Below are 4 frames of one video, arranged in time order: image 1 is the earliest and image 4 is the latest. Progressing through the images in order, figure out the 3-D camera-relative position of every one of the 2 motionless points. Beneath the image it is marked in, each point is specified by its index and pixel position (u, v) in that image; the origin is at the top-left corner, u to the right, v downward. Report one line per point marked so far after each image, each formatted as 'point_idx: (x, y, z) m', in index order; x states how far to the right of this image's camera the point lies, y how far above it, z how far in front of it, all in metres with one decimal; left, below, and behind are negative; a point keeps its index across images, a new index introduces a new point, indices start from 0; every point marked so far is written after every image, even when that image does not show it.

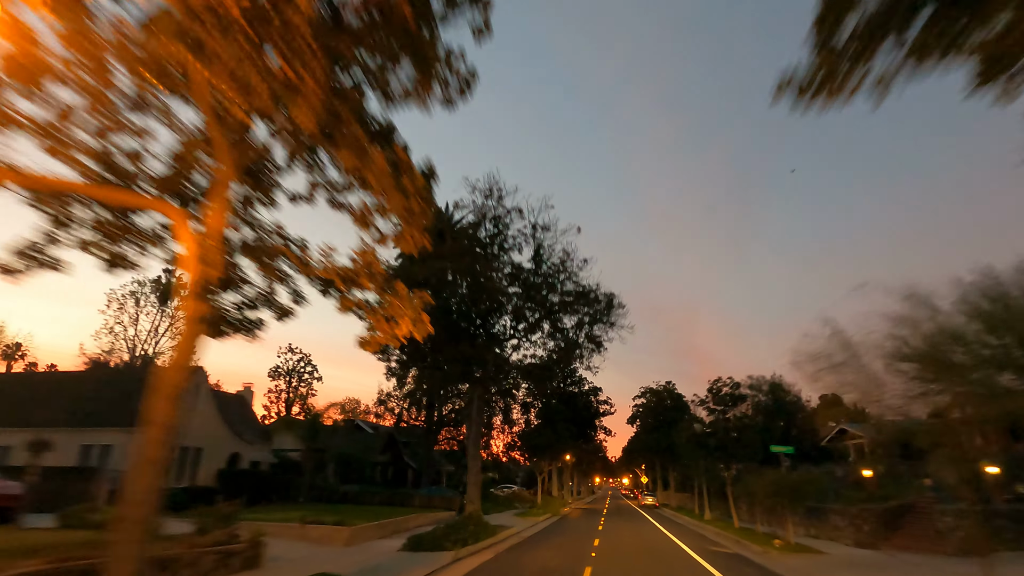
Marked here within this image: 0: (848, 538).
0: (+8.3, -6.2, +17.1) m
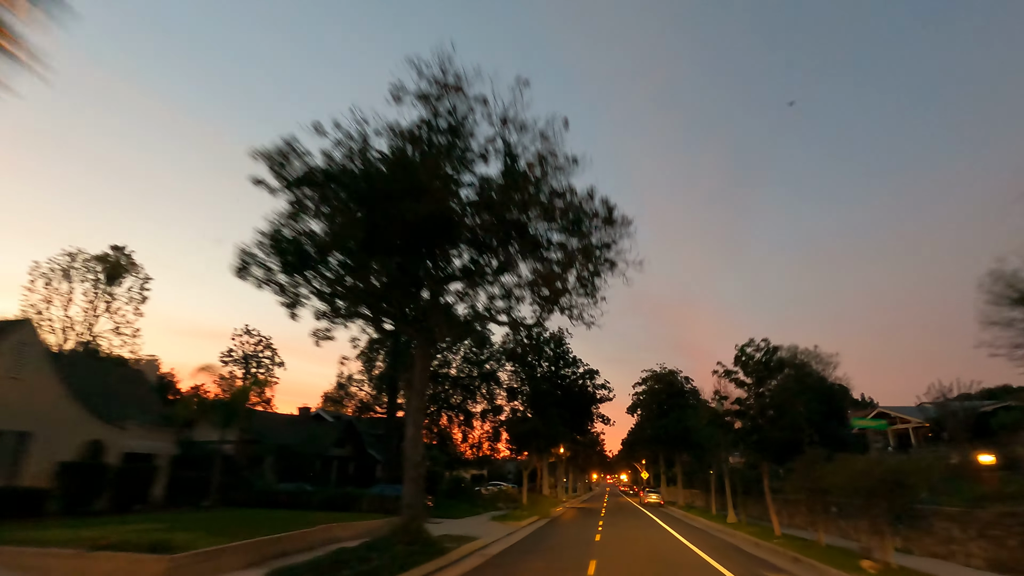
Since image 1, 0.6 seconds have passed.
0: (+7.6, -4.4, +11.4) m
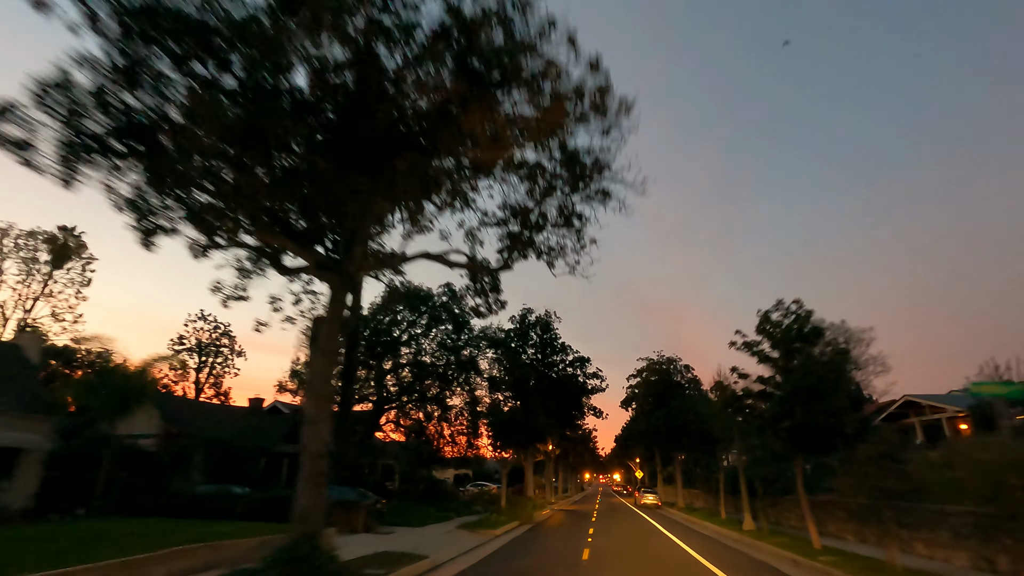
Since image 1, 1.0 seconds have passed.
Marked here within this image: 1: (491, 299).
0: (+6.9, -3.3, +7.4) m
1: (-0.4, -0.2, +12.6) m
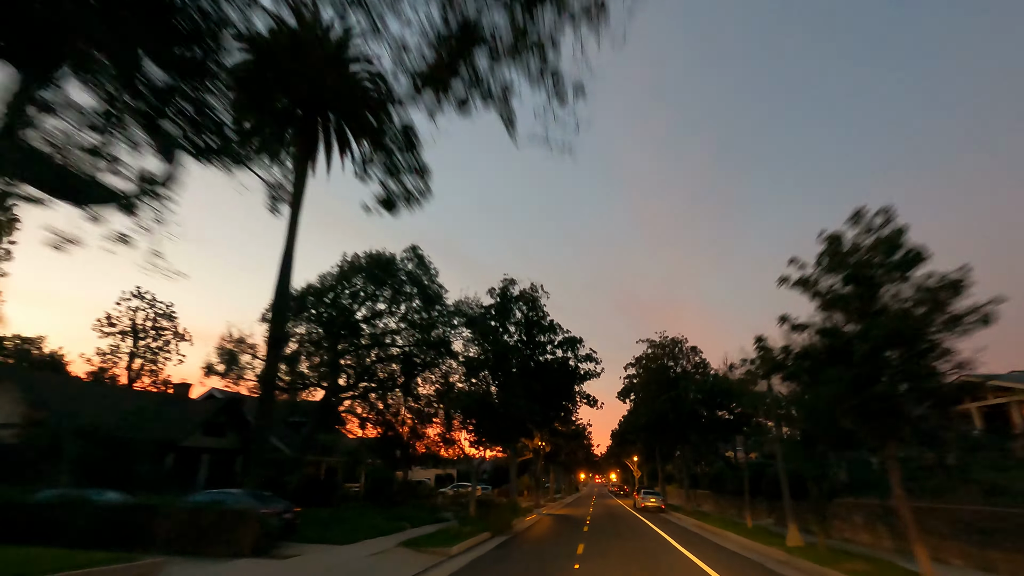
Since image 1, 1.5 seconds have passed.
0: (+6.2, -1.8, +2.4) m
1: (-1.1, +1.2, +7.6) m
